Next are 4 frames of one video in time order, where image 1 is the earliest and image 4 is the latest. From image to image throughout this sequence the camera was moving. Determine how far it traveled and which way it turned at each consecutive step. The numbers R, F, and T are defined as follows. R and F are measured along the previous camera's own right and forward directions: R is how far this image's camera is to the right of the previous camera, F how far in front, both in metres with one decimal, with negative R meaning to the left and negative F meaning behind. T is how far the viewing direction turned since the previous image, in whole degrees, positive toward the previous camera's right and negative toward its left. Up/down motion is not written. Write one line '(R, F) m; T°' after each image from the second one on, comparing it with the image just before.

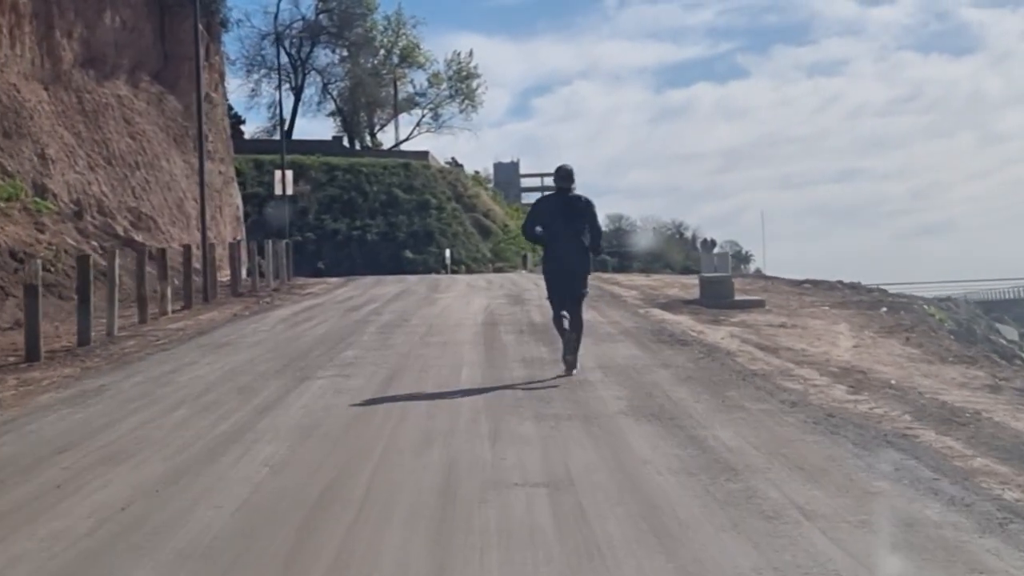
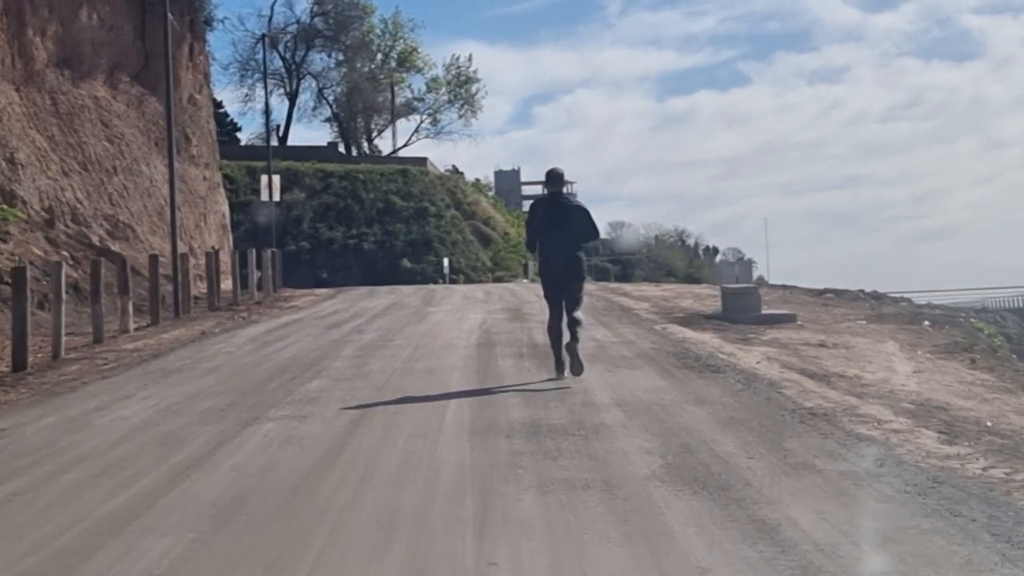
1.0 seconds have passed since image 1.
(0.0, +2.7) m; 0°
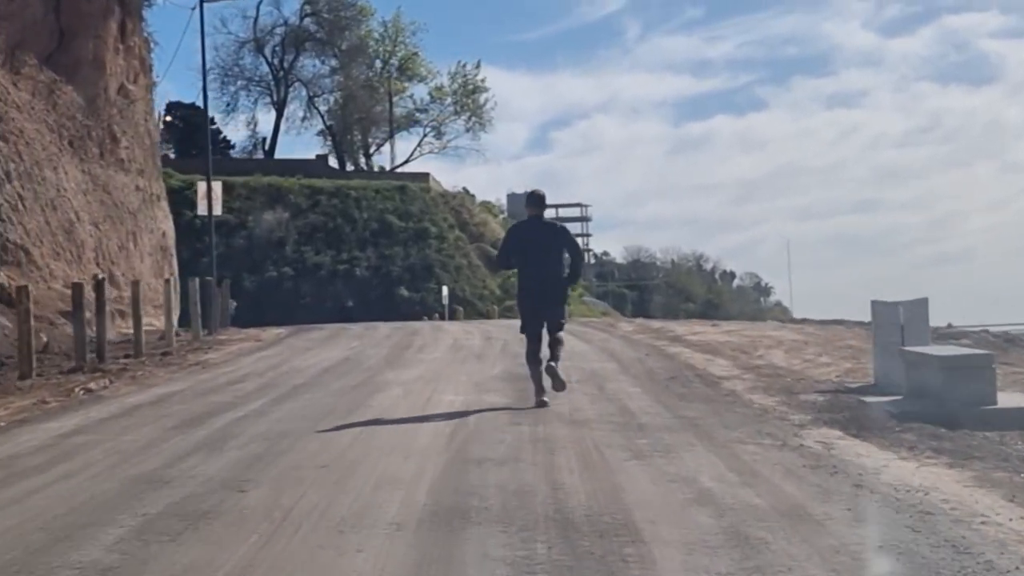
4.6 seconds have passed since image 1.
(+0.1, +10.4) m; -1°
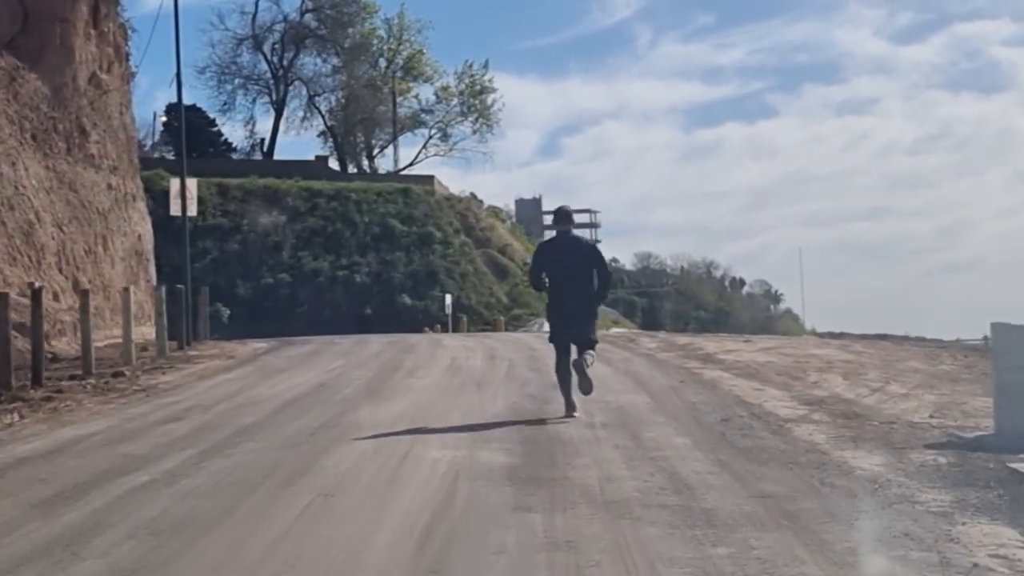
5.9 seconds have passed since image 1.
(0.0, +3.6) m; 0°
